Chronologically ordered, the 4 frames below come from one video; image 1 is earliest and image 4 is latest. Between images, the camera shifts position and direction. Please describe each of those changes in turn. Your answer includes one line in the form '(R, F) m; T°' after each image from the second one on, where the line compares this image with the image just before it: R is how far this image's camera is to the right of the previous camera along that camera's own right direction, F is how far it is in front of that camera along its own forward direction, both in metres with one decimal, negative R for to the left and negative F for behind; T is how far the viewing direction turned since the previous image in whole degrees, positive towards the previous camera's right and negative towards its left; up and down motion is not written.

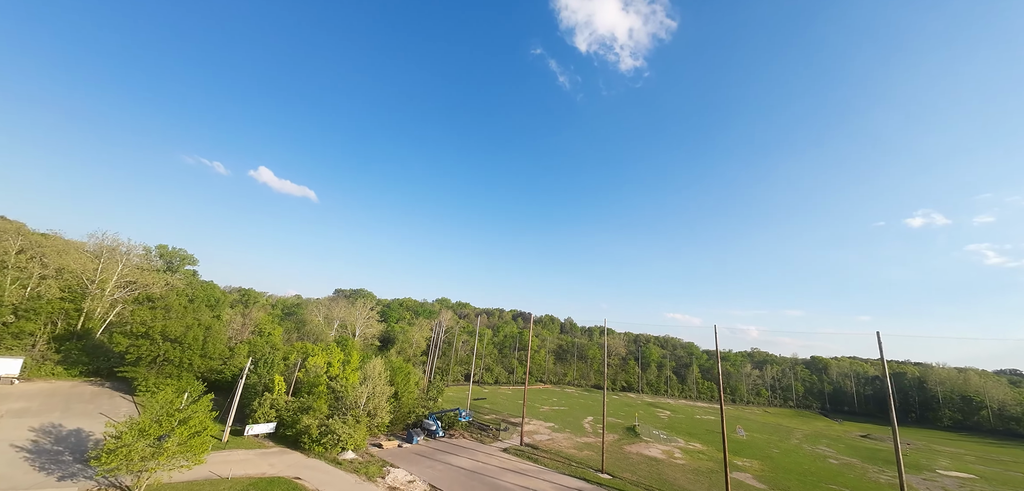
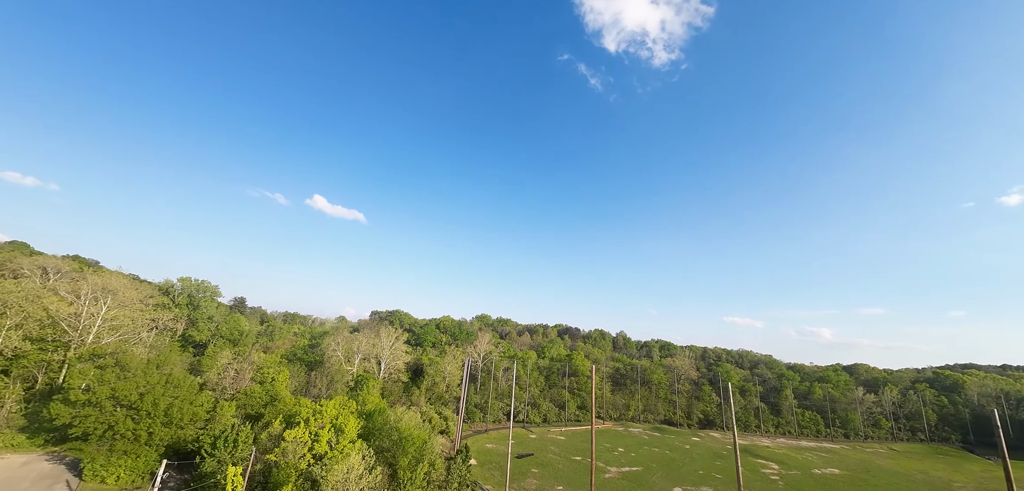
(-0.2, +10.9) m; -6°
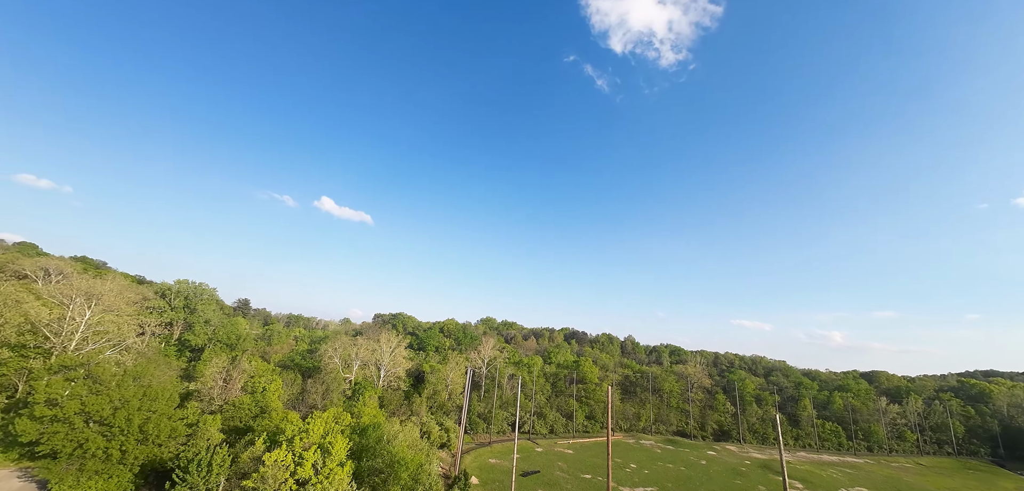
(+0.1, +2.6) m; -1°
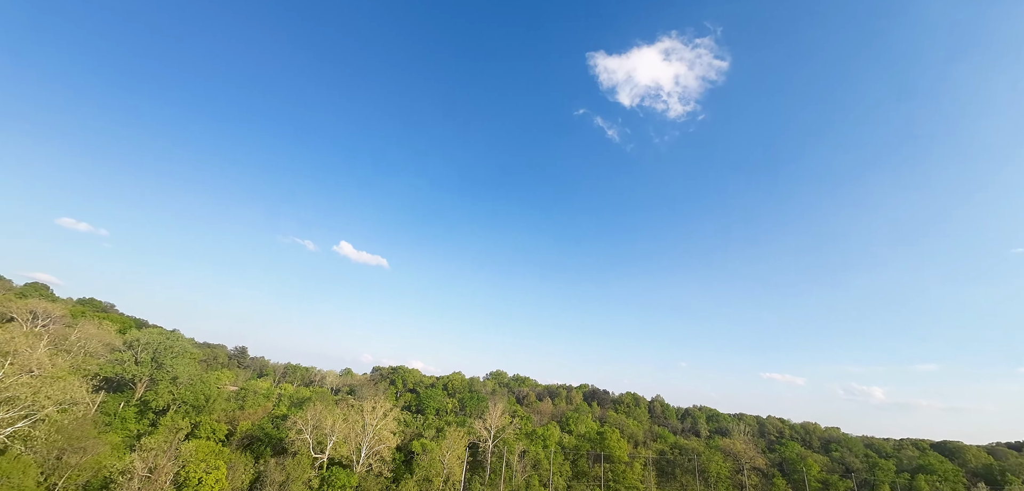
(+0.2, +8.5) m; -2°
